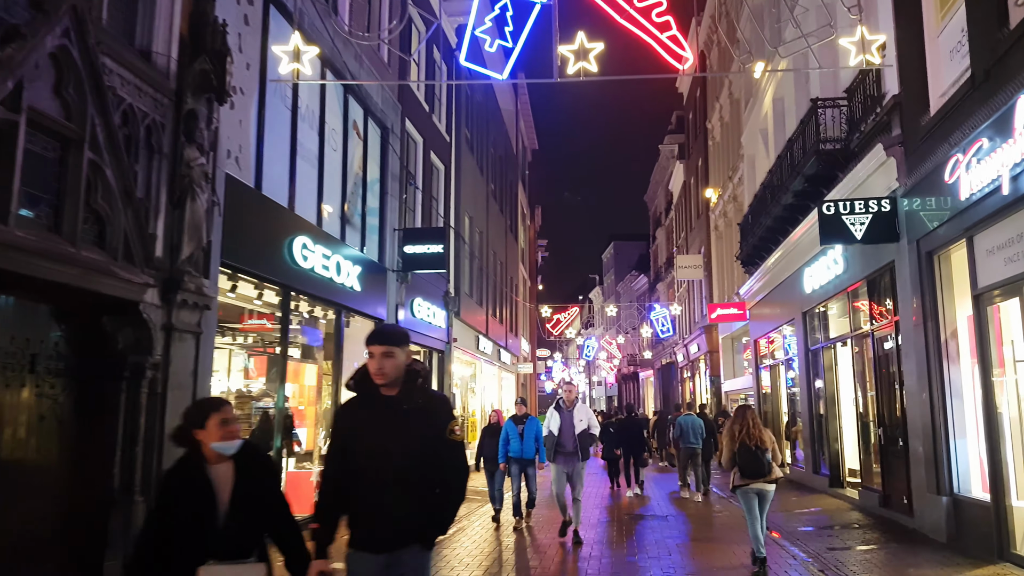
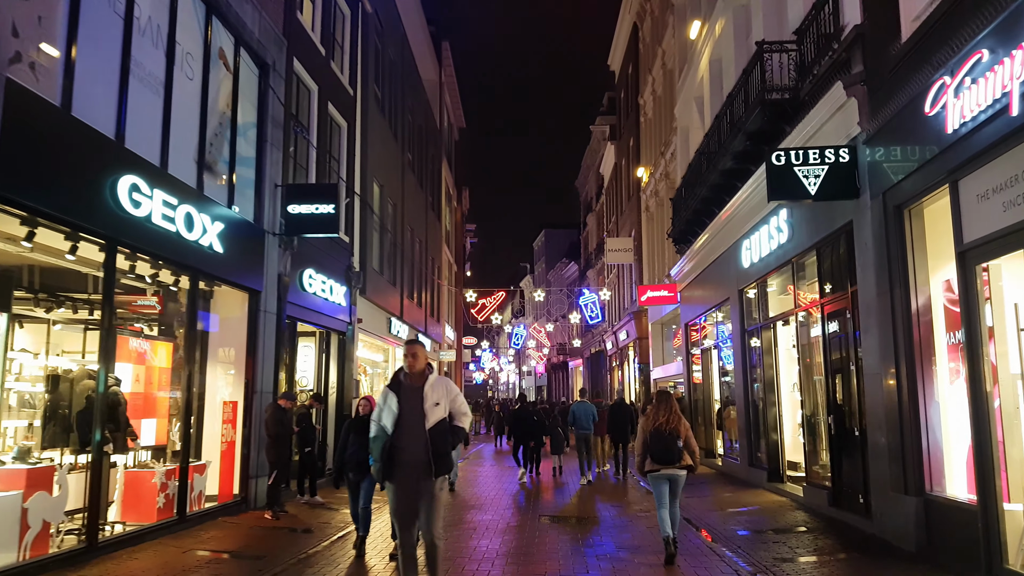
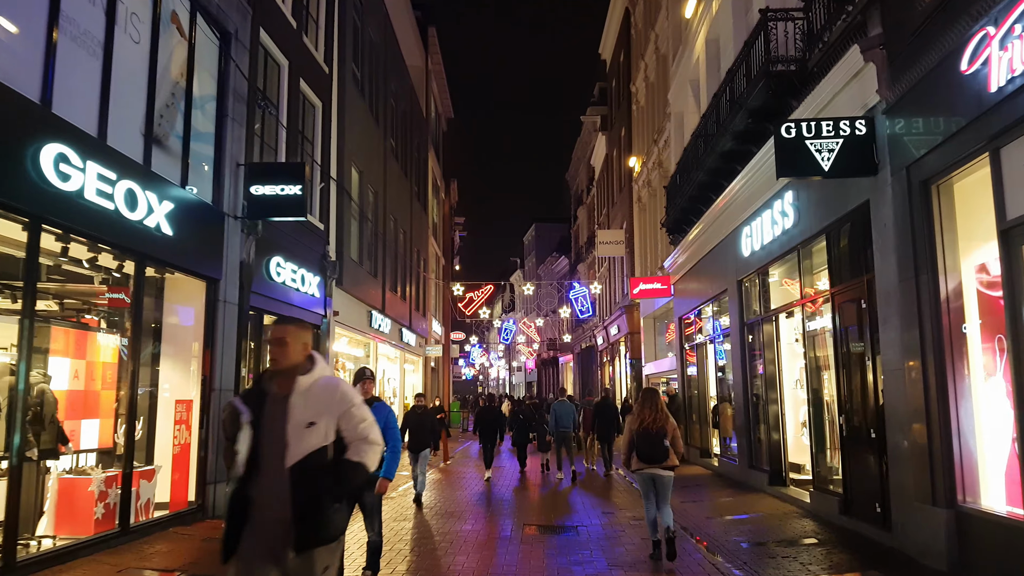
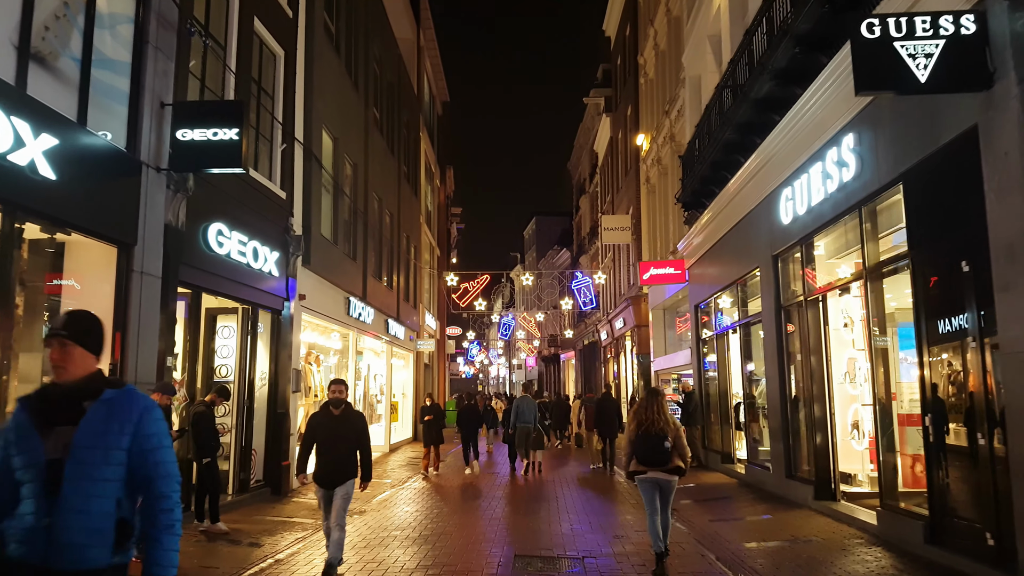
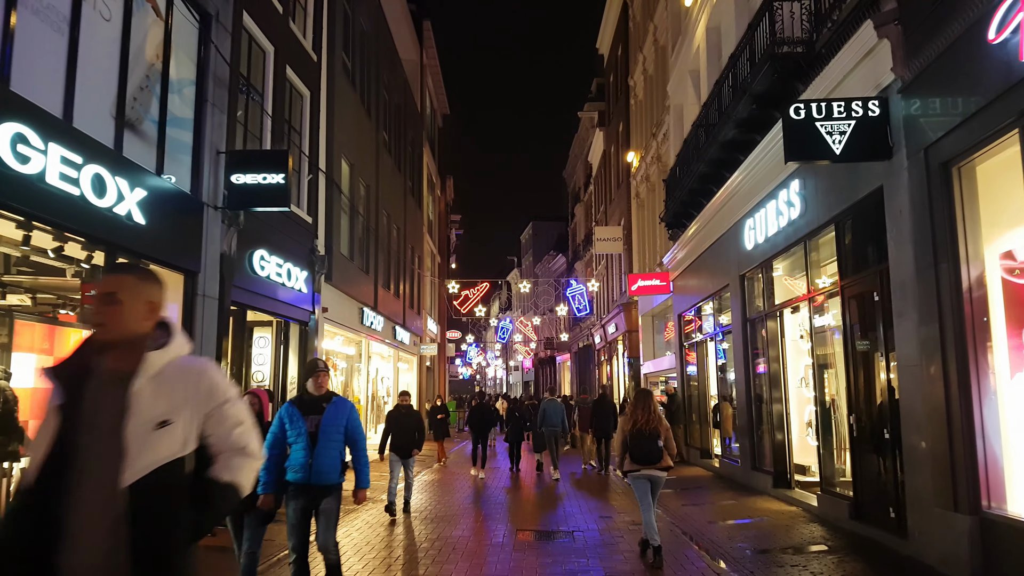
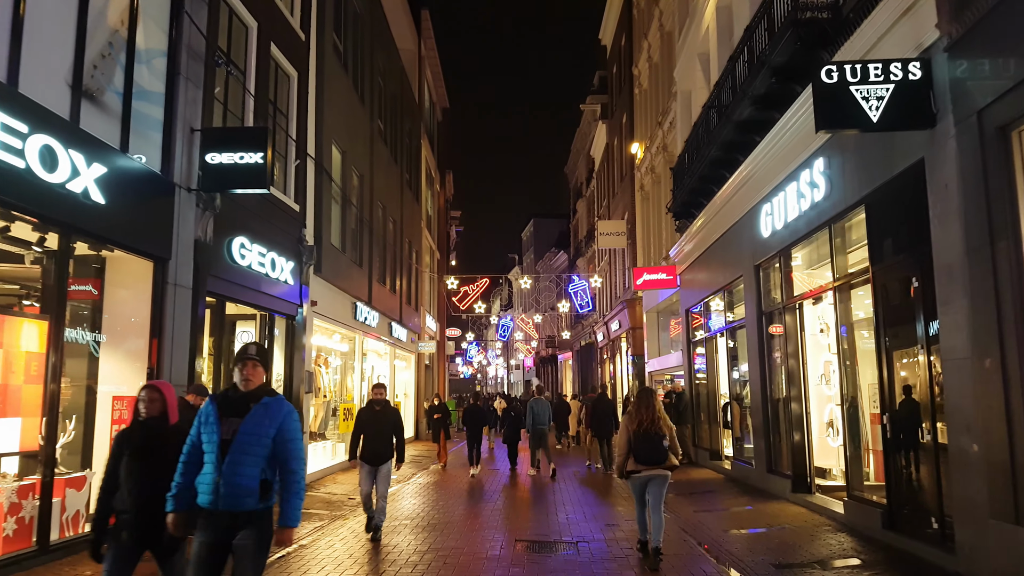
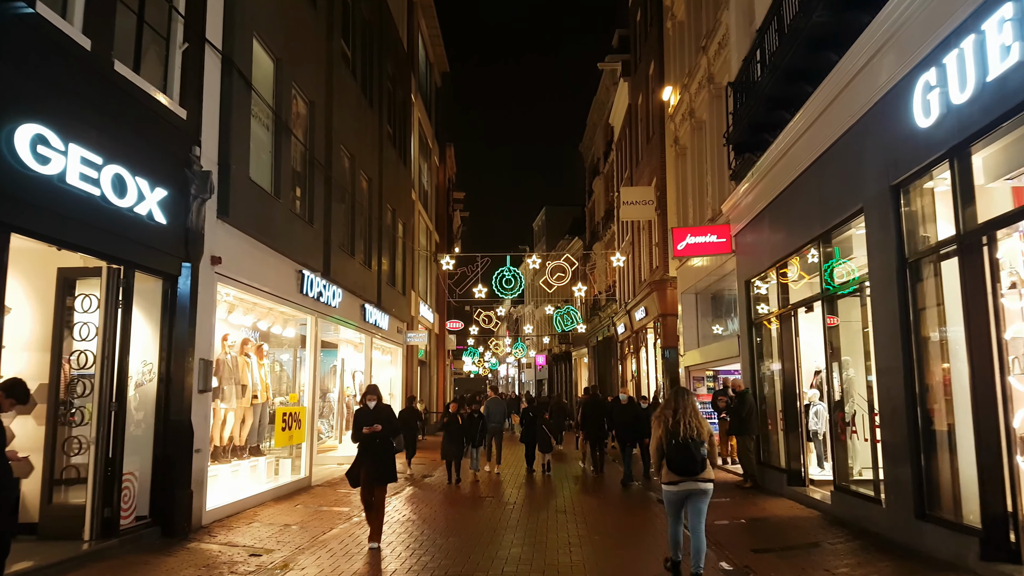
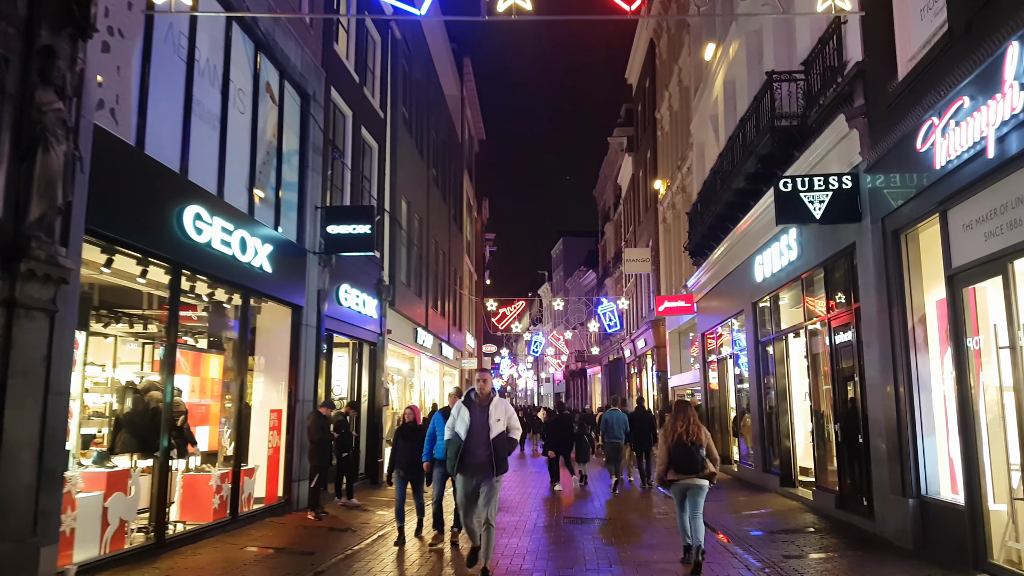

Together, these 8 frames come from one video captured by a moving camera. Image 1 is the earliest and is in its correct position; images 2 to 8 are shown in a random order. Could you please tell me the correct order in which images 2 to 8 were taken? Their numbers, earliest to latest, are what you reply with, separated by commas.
8, 2, 3, 5, 6, 4, 7
